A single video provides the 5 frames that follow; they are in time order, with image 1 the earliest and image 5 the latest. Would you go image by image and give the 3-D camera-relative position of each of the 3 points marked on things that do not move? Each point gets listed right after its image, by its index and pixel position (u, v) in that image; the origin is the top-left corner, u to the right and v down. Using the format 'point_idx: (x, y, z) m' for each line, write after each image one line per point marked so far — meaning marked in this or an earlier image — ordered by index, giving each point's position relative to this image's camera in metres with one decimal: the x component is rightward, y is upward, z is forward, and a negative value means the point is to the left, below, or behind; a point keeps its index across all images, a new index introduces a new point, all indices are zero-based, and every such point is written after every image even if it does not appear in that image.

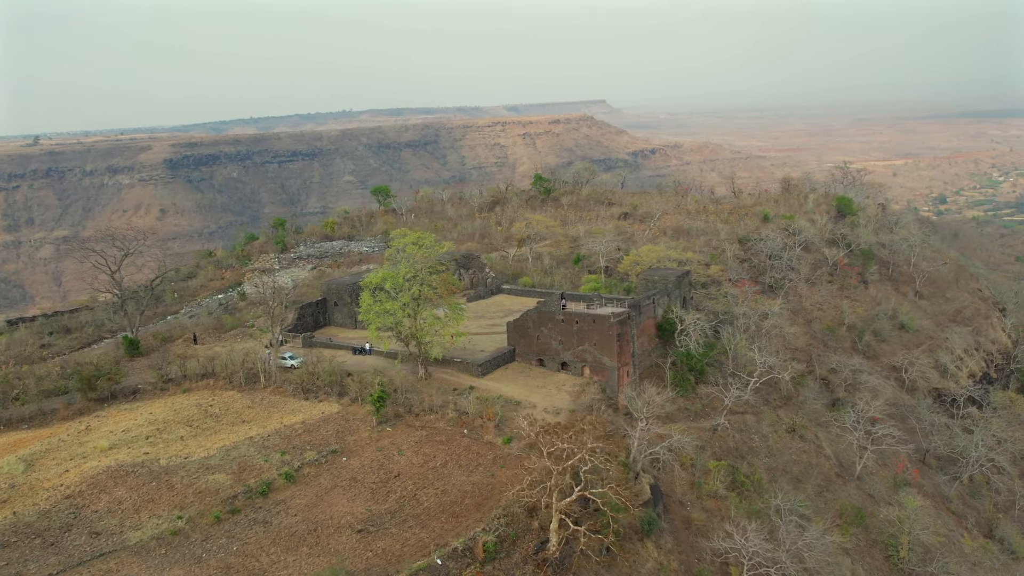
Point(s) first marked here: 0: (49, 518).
0: (-11.6, -5.7, +15.5) m
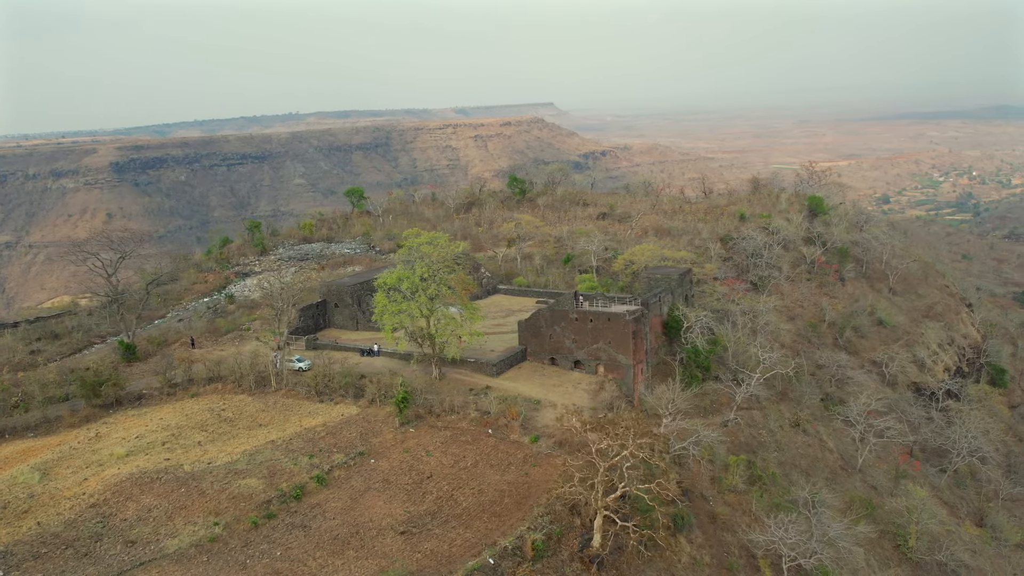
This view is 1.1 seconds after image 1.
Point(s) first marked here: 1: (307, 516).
0: (-10.5, -5.8, +15.0) m
1: (-5.1, -5.7, +15.5) m
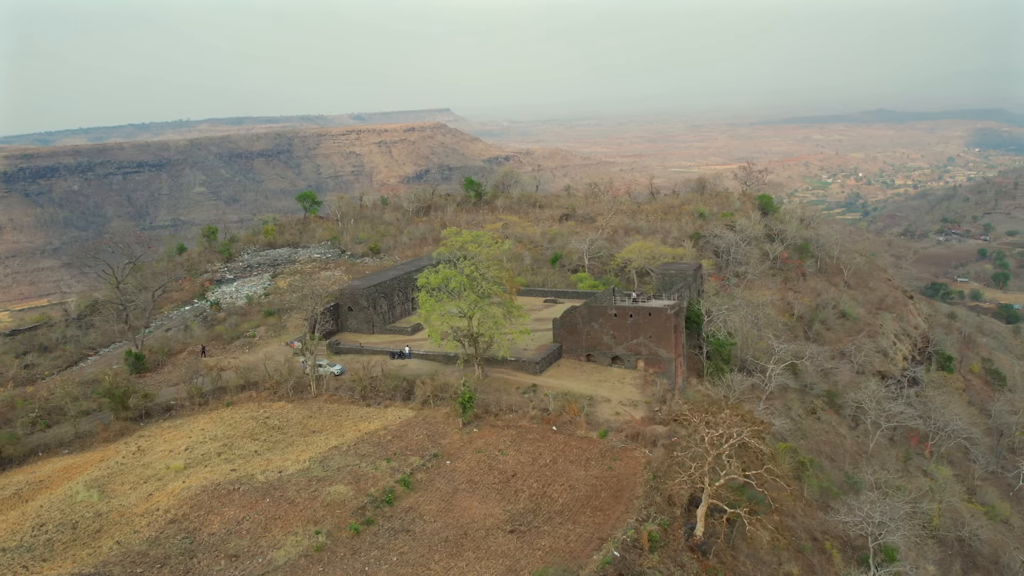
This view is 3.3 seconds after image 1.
0: (-7.9, -5.8, +14.1) m
1: (-2.6, -5.6, +15.0) m
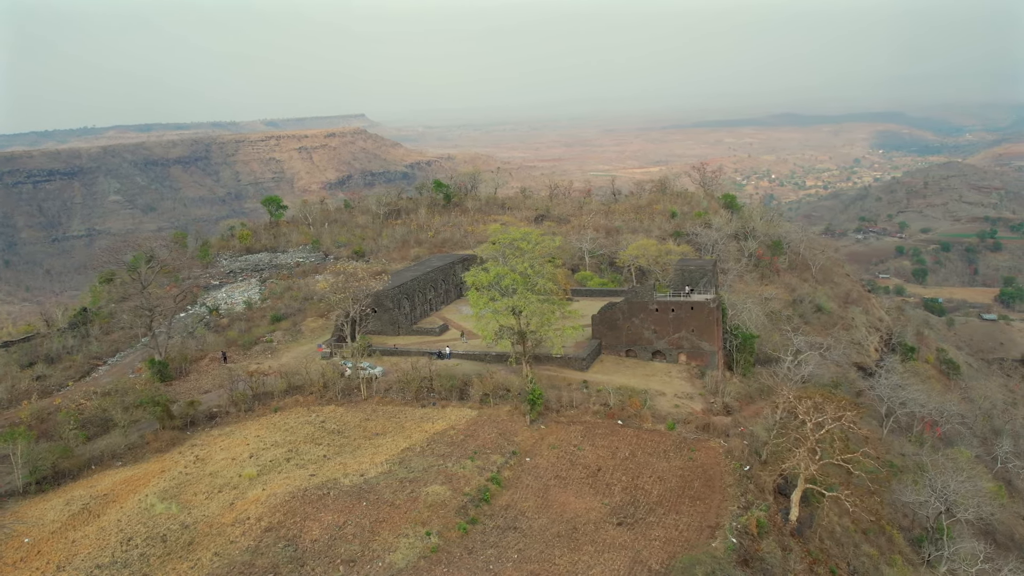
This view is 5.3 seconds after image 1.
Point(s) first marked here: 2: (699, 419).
0: (-5.4, -5.8, +13.6) m
1: (-0.1, -5.5, +14.9) m
2: (+6.0, -4.2, +19.9) m
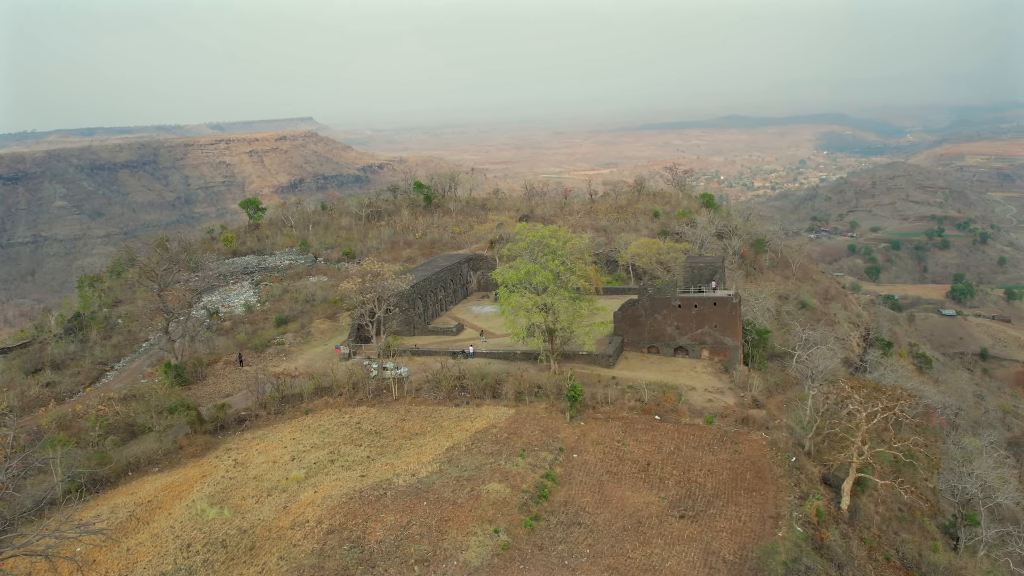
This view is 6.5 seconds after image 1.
0: (-3.8, -5.8, +13.4) m
1: (+1.4, -5.4, +14.9) m
2: (+7.3, -4.0, +20.1) m
